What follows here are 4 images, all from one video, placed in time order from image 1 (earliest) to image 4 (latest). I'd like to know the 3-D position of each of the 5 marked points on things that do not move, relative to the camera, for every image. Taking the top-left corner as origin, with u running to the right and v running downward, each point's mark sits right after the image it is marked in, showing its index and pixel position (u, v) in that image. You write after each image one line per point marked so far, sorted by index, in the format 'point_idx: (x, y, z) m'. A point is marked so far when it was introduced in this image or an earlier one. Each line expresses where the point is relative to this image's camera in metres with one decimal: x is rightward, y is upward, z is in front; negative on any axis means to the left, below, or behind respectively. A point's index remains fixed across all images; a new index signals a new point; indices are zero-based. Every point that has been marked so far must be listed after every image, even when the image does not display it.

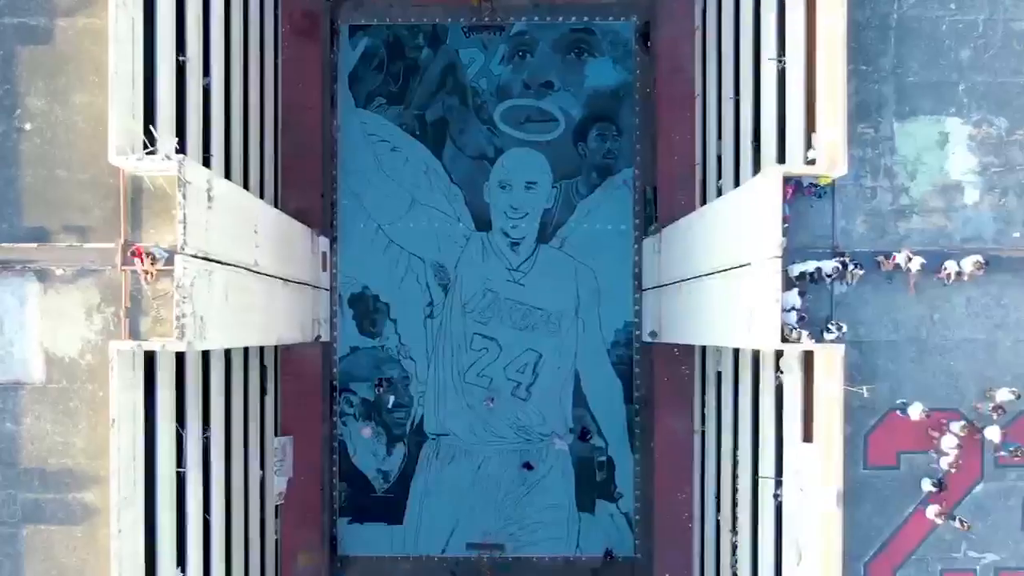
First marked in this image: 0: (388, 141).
0: (-1.9, +2.3, +15.9) m
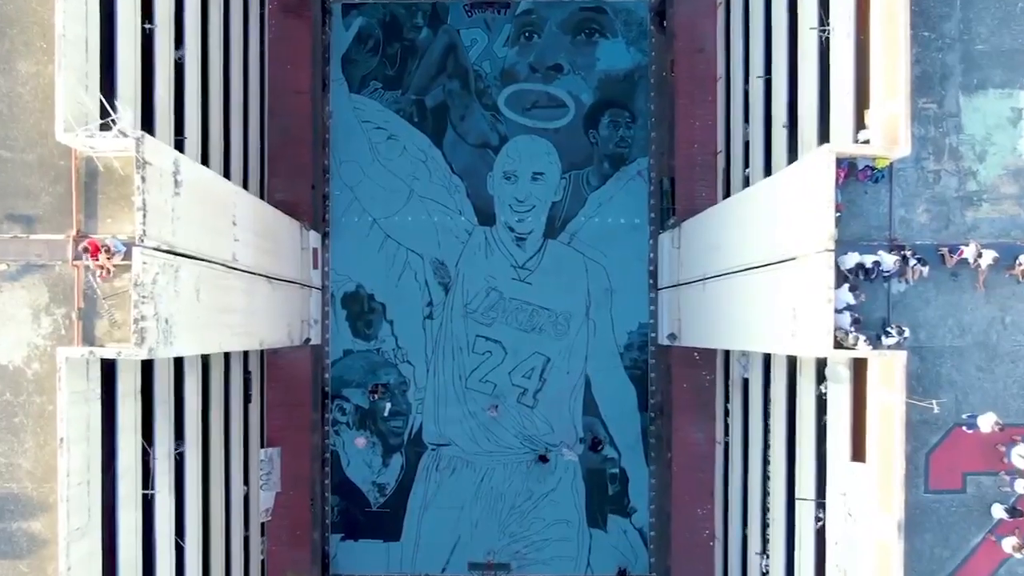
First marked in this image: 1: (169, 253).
0: (-1.8, +2.3, +14.7) m
1: (-2.6, +0.3, +7.6) m
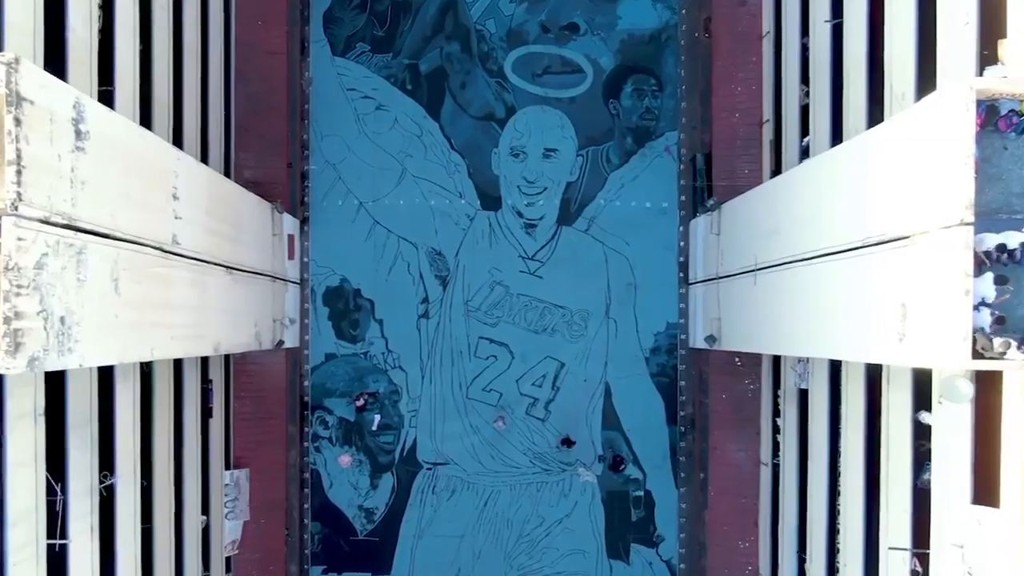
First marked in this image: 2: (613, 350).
0: (-1.7, +2.4, +12.7) m
1: (-2.5, +0.3, +5.6) m
2: (+1.3, -0.8, +12.7) m
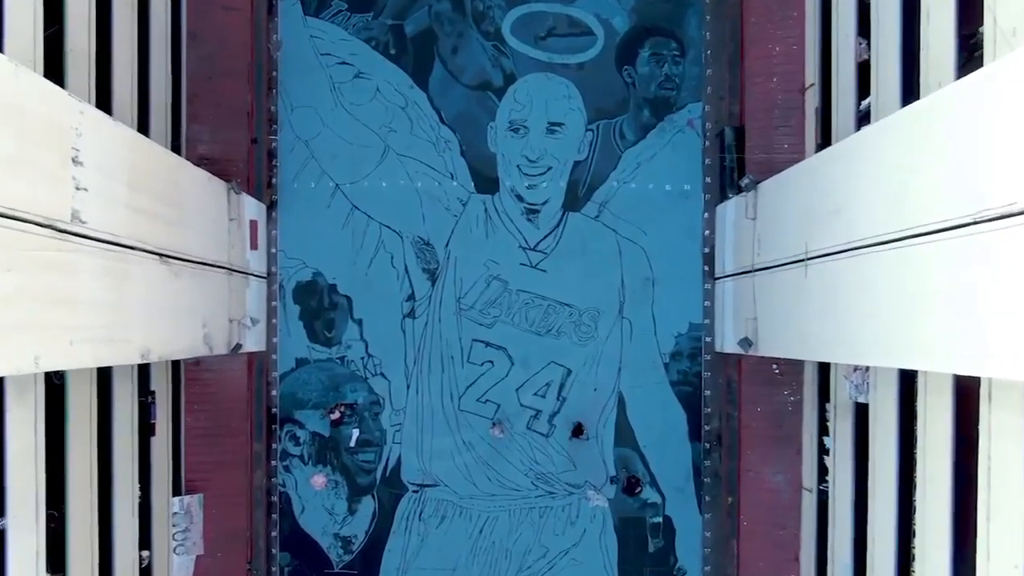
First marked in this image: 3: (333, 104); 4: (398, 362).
0: (-1.7, +2.4, +11.1) m
1: (-2.5, +0.4, +4.0) m
2: (+1.2, -0.7, +11.1) m
3: (-1.9, +2.0, +11.0) m
4: (-1.2, -0.8, +11.1) m
